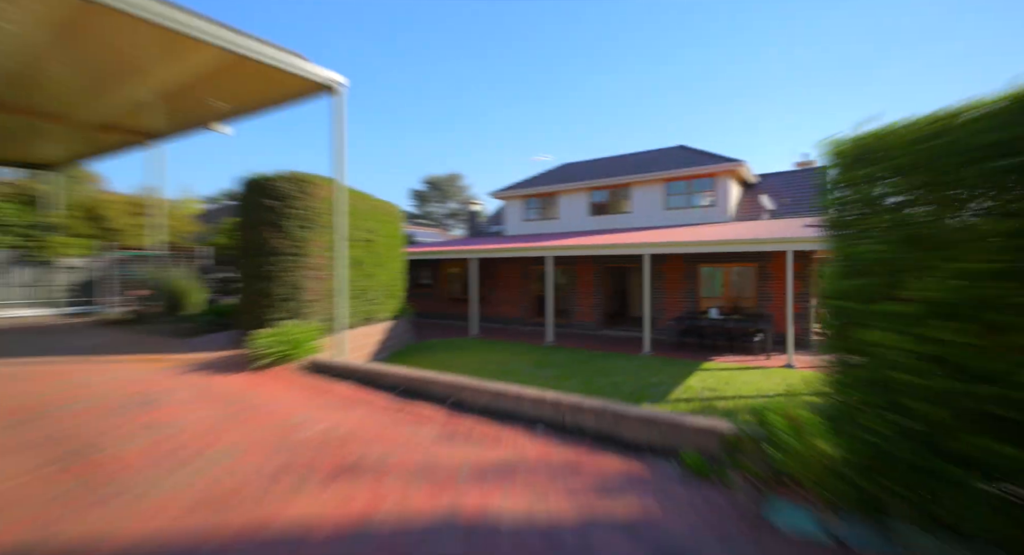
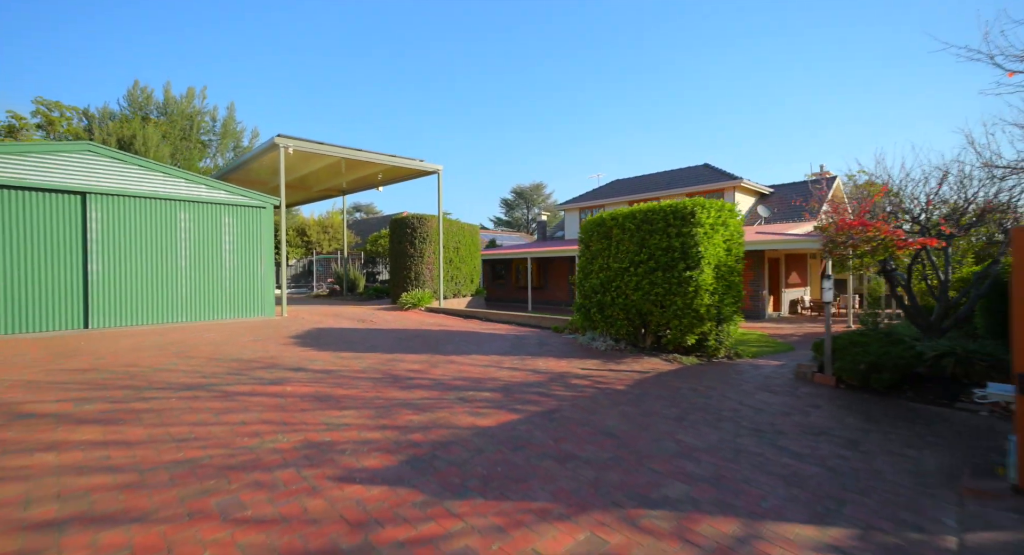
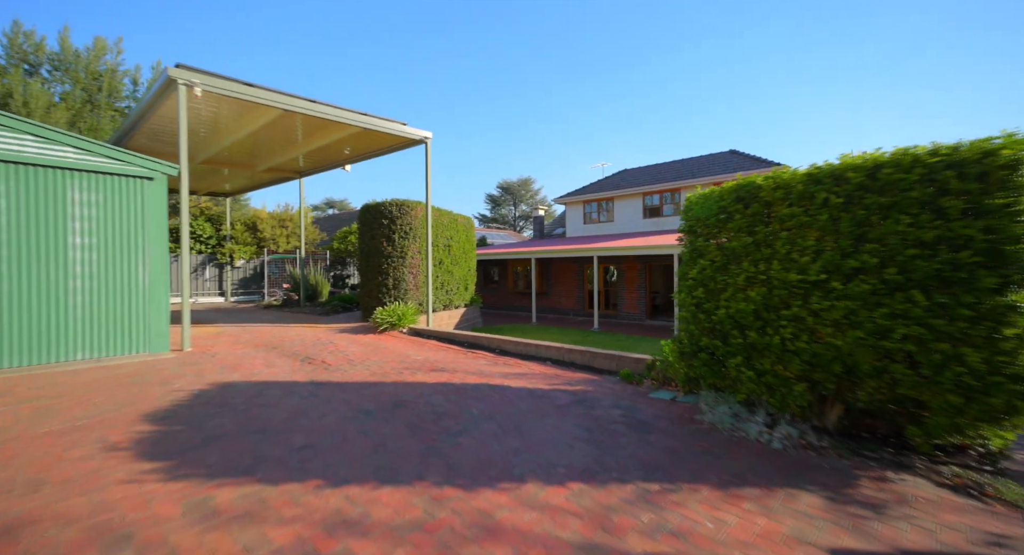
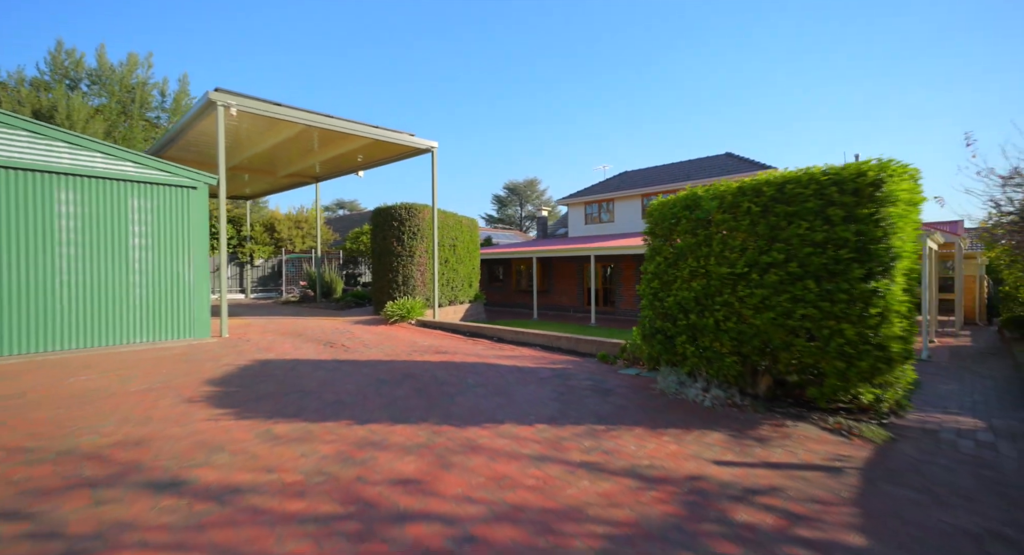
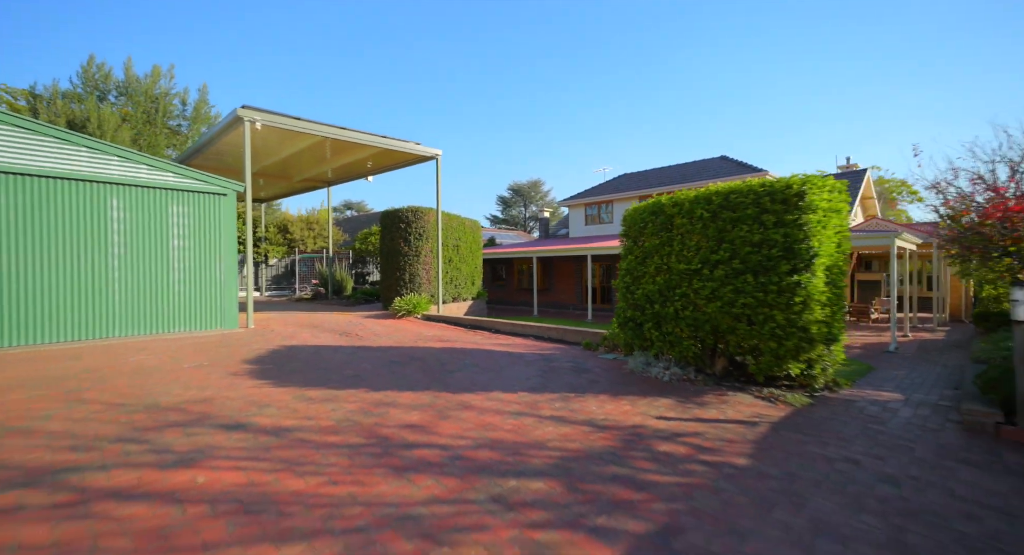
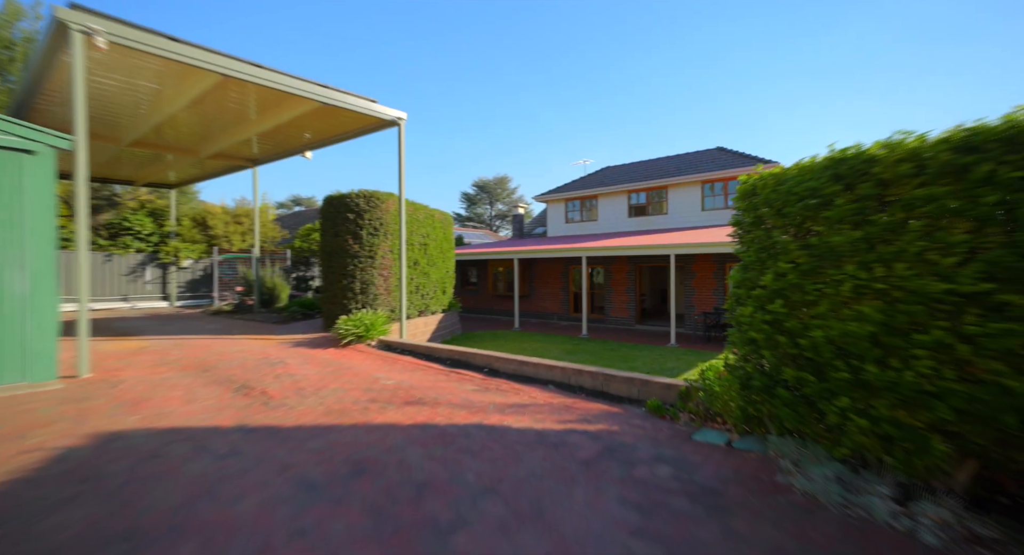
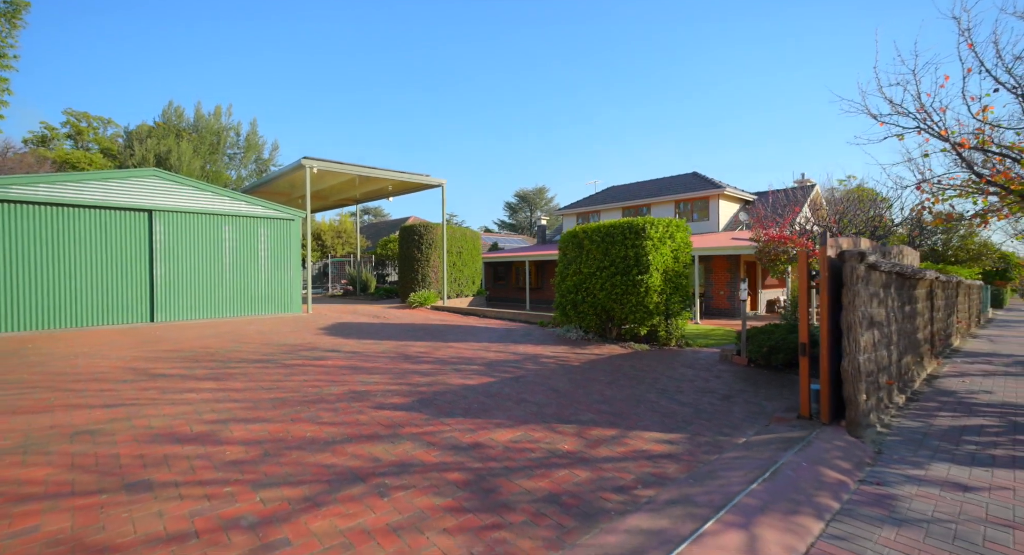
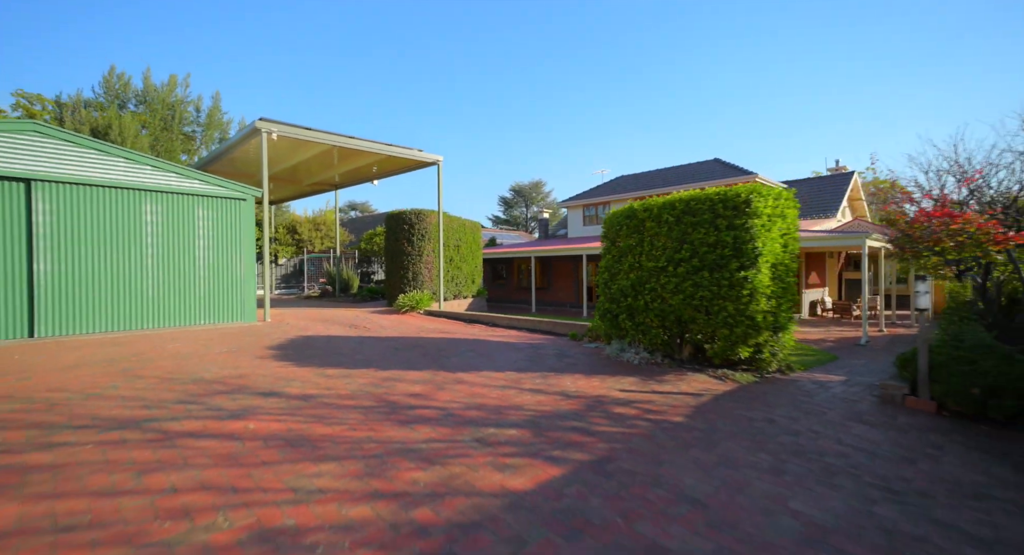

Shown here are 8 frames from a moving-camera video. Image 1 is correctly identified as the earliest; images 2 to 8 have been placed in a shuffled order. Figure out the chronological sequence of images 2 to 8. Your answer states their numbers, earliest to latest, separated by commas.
6, 3, 4, 5, 8, 2, 7
